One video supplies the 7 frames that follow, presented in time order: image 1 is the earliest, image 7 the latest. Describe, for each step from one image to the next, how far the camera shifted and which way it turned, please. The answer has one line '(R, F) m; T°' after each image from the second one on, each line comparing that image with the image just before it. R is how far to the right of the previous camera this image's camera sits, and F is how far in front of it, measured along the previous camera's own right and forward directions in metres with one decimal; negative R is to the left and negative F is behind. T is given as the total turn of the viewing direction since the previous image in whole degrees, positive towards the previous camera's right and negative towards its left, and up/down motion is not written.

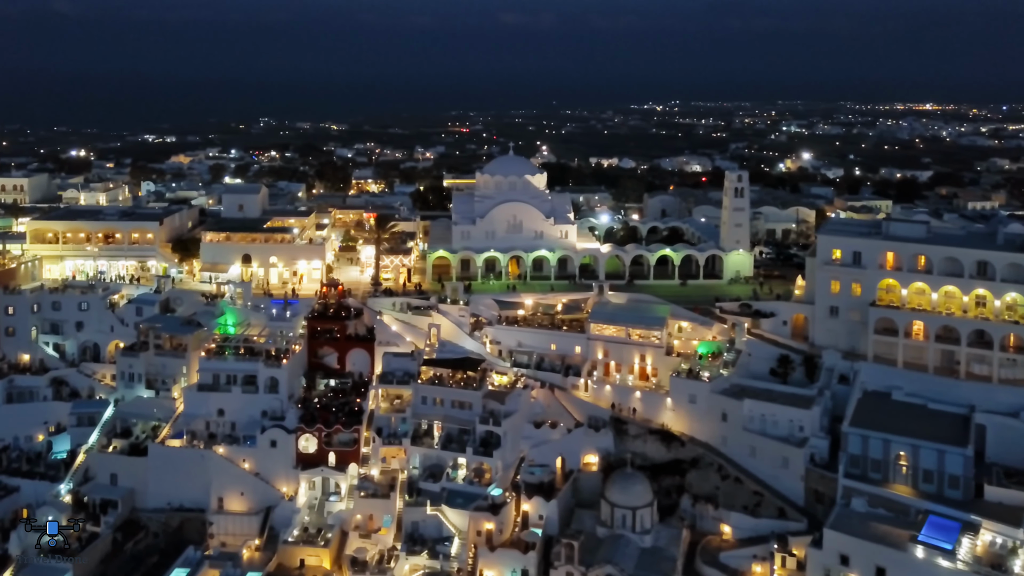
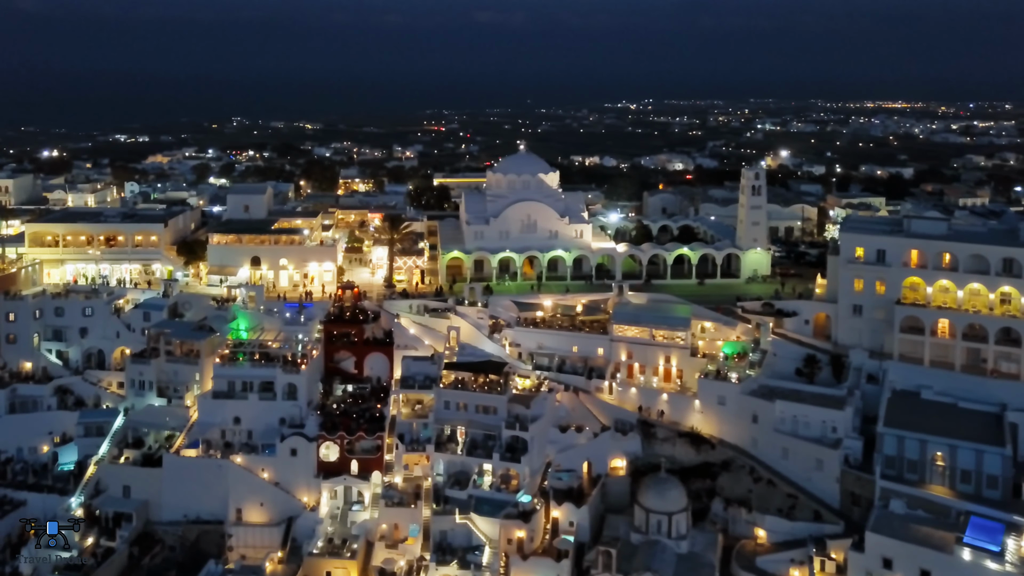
(-2.0, +0.8) m; +2°
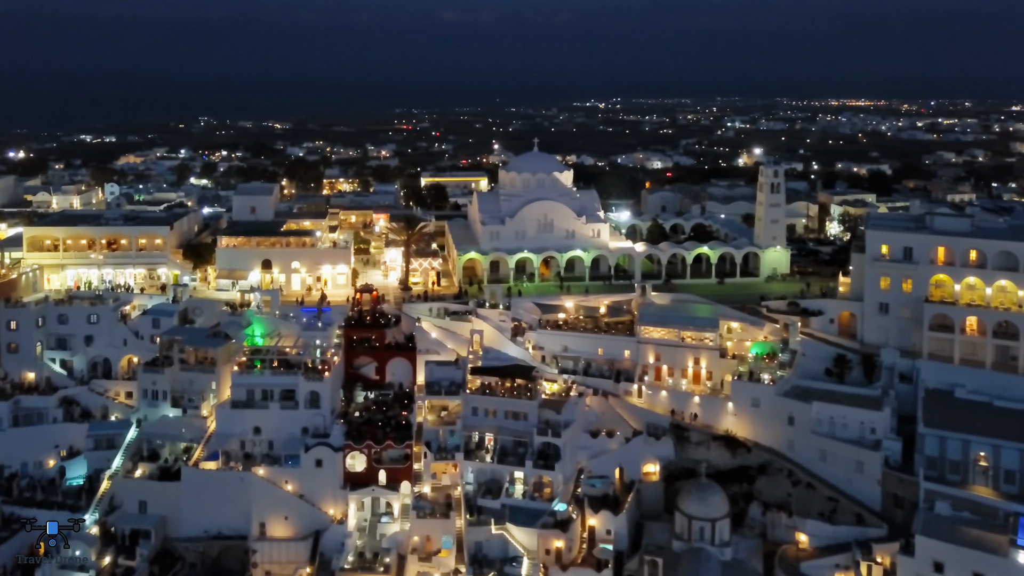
(-2.3, +1.0) m; +2°
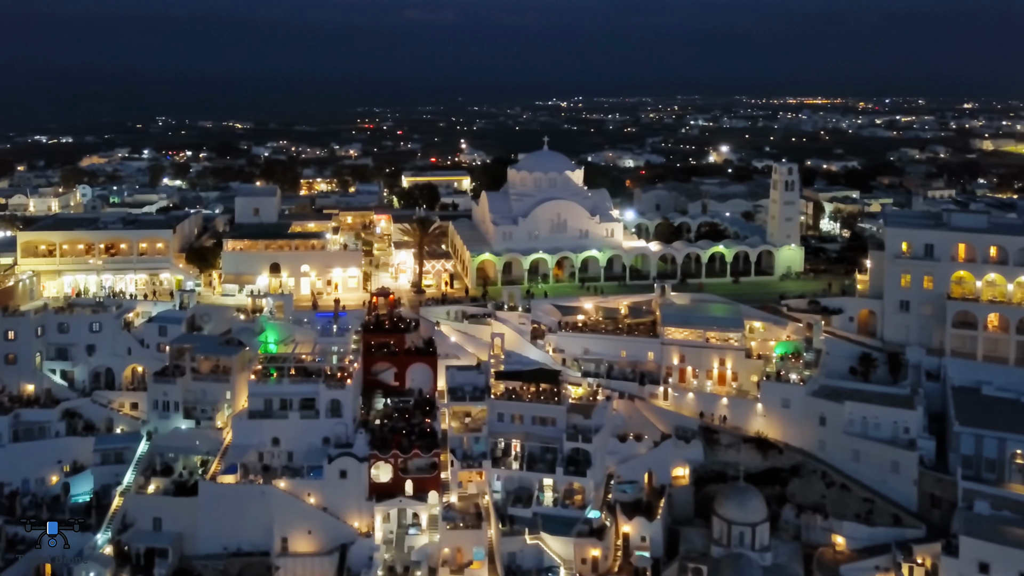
(-2.4, +1.0) m; +3°
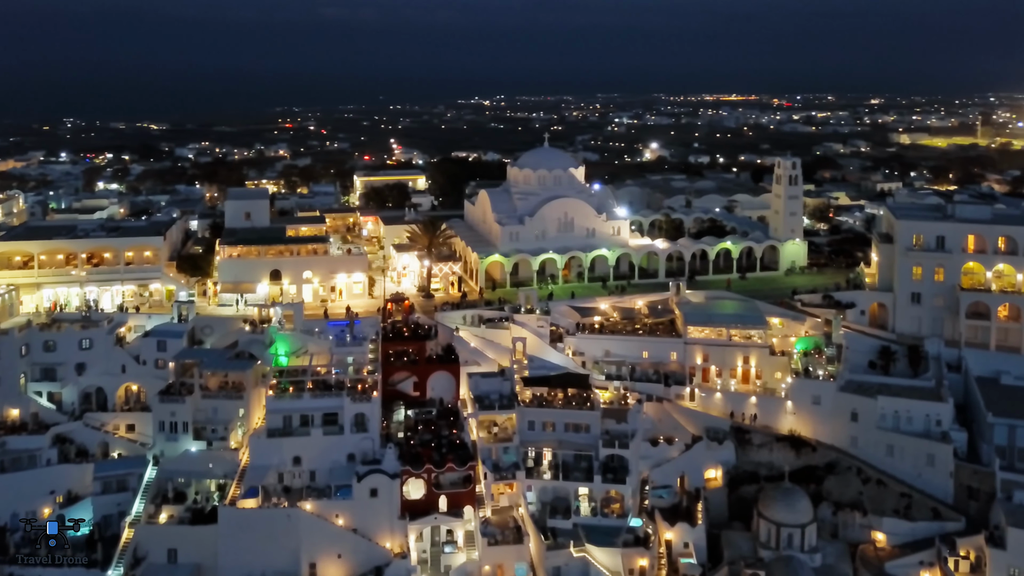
(-3.8, +1.5) m; +5°
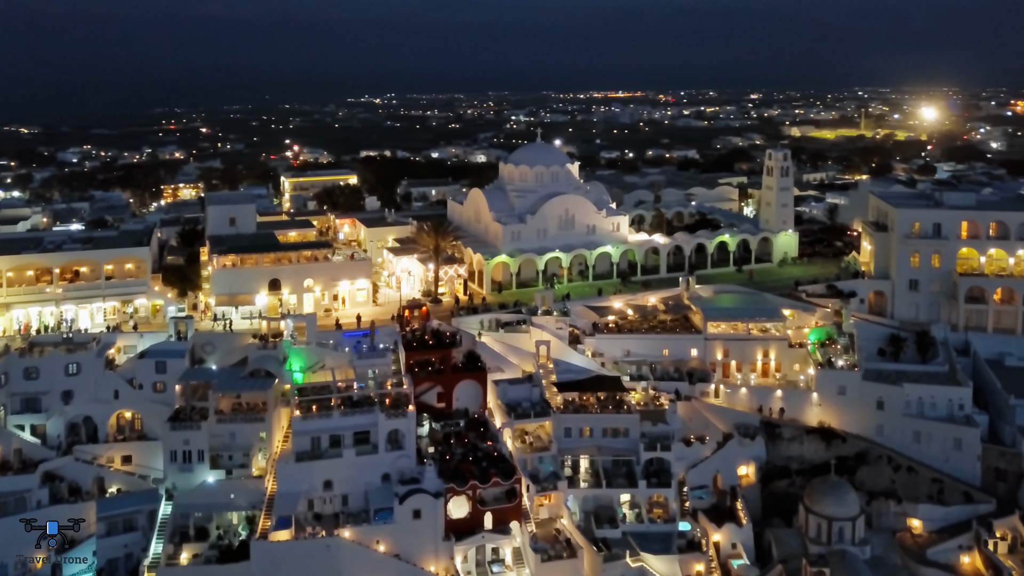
(-4.7, +1.8) m; +7°
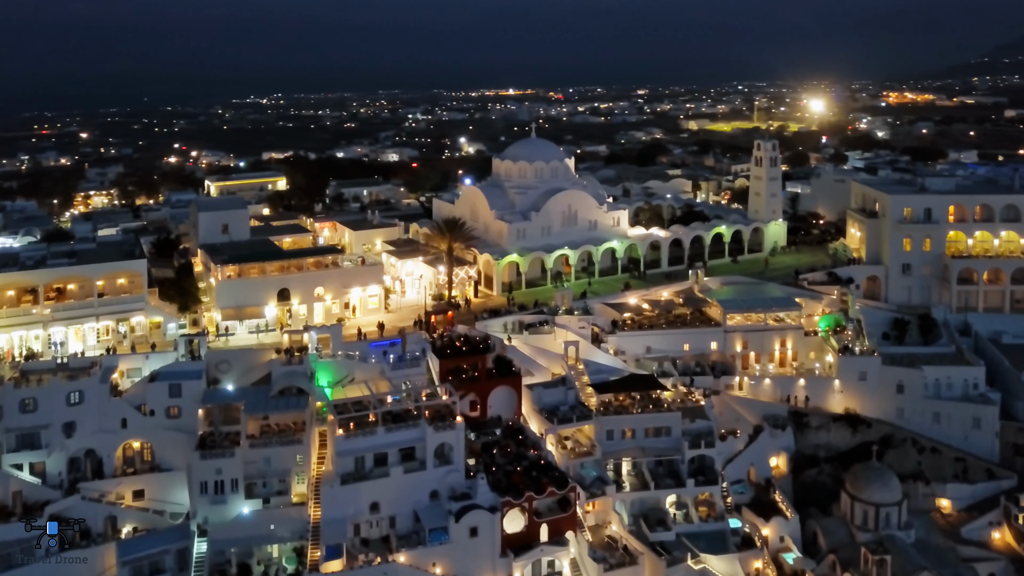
(-4.6, +1.6) m; +7°
